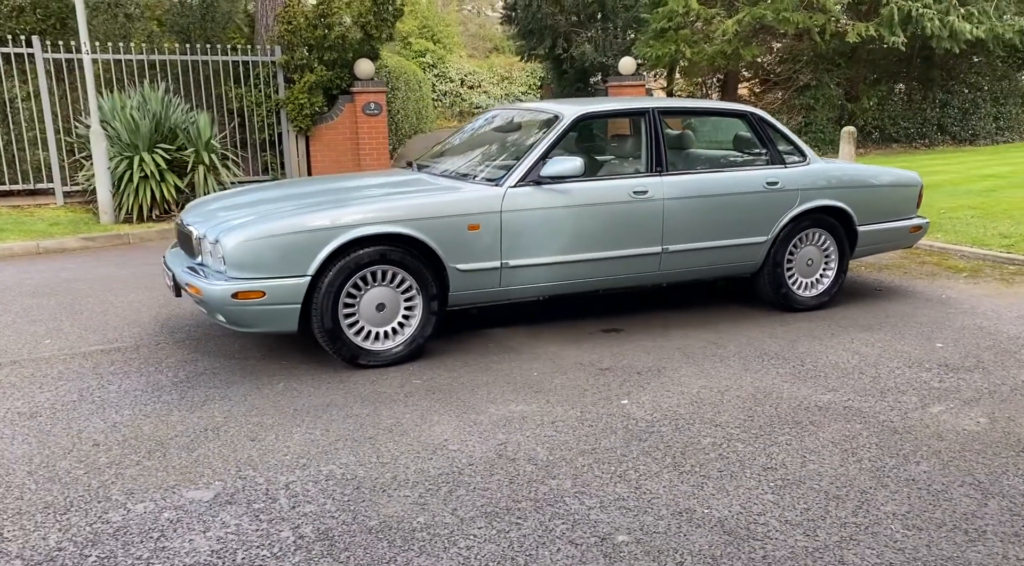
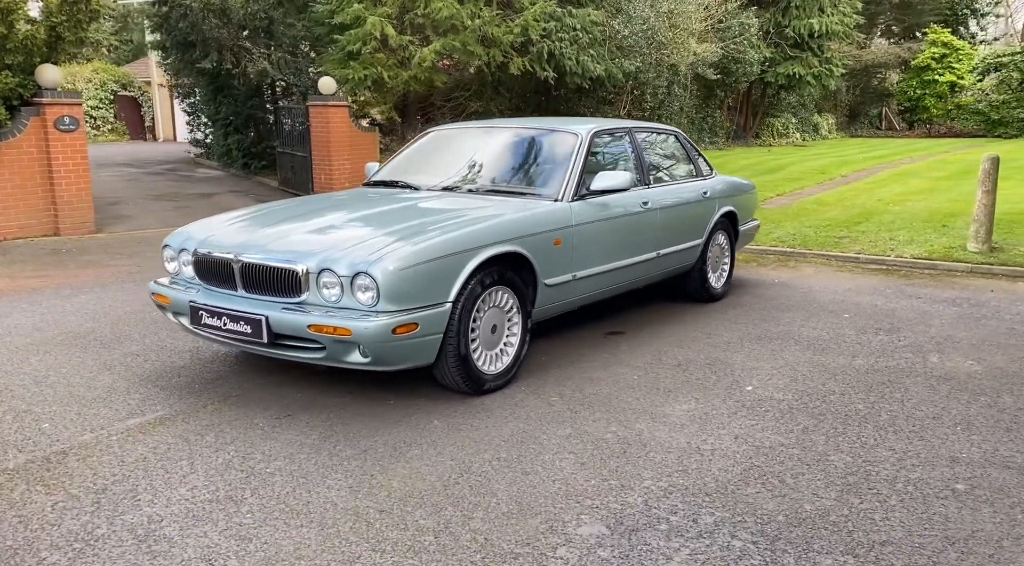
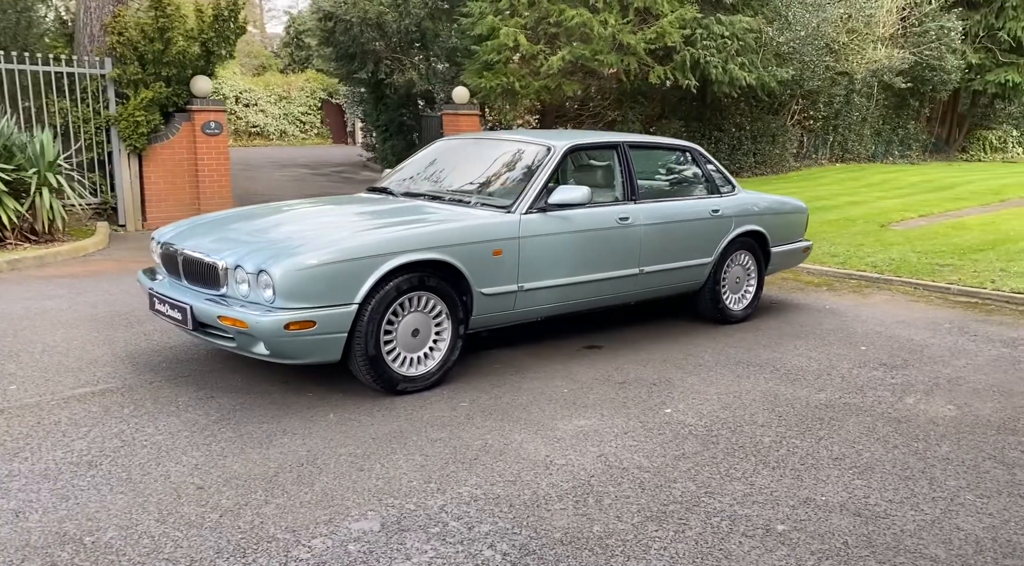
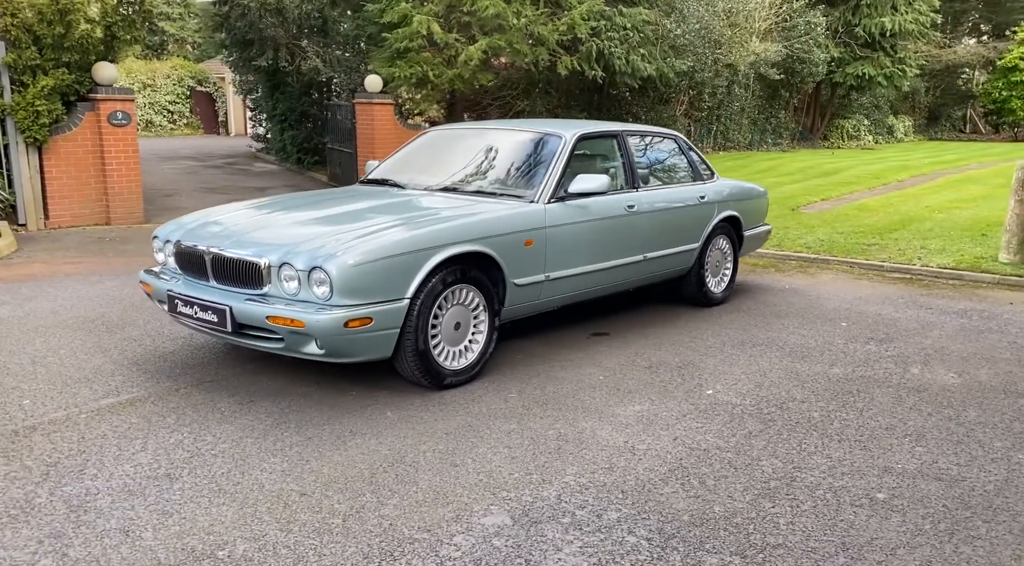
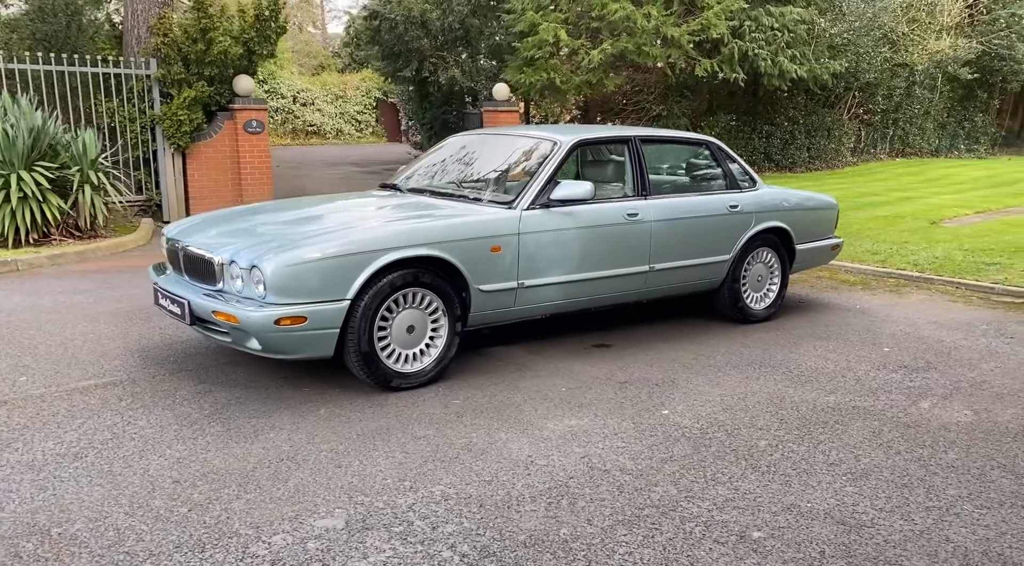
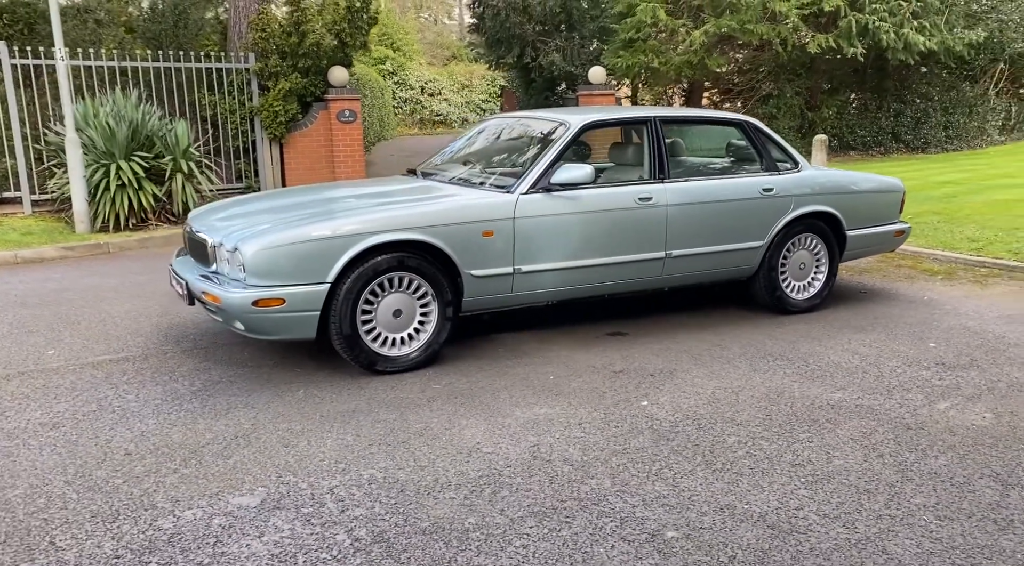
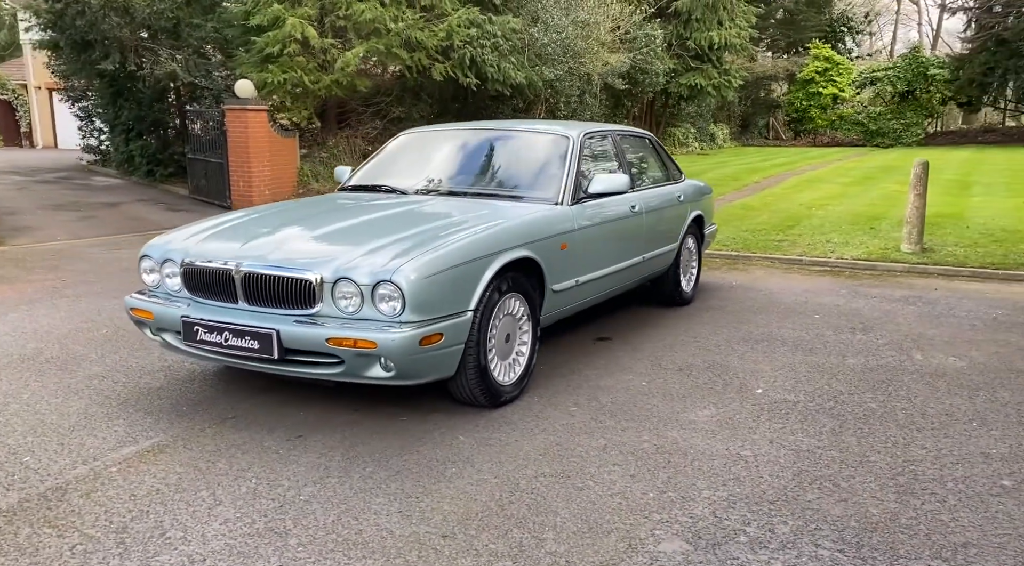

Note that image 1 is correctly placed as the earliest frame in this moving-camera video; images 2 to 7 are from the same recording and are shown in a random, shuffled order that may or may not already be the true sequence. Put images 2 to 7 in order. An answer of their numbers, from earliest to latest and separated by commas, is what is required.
6, 5, 3, 4, 2, 7
